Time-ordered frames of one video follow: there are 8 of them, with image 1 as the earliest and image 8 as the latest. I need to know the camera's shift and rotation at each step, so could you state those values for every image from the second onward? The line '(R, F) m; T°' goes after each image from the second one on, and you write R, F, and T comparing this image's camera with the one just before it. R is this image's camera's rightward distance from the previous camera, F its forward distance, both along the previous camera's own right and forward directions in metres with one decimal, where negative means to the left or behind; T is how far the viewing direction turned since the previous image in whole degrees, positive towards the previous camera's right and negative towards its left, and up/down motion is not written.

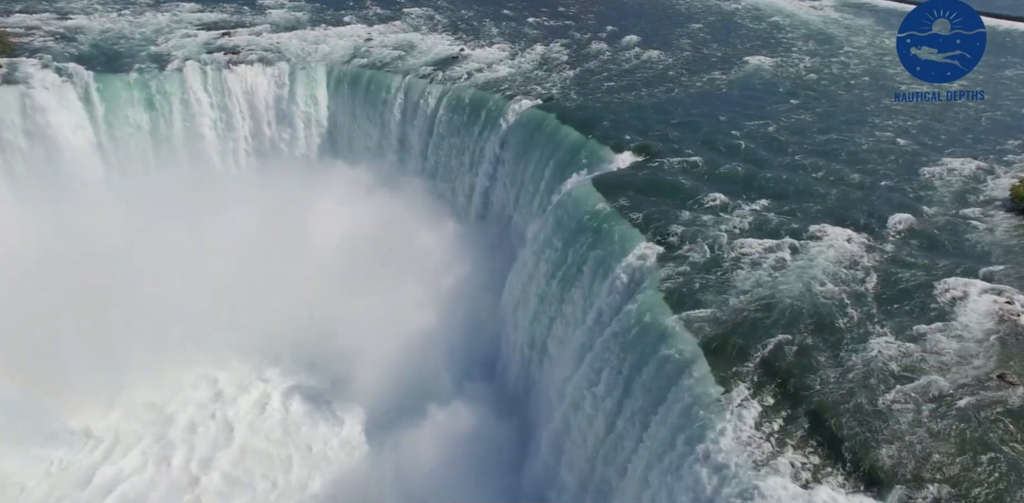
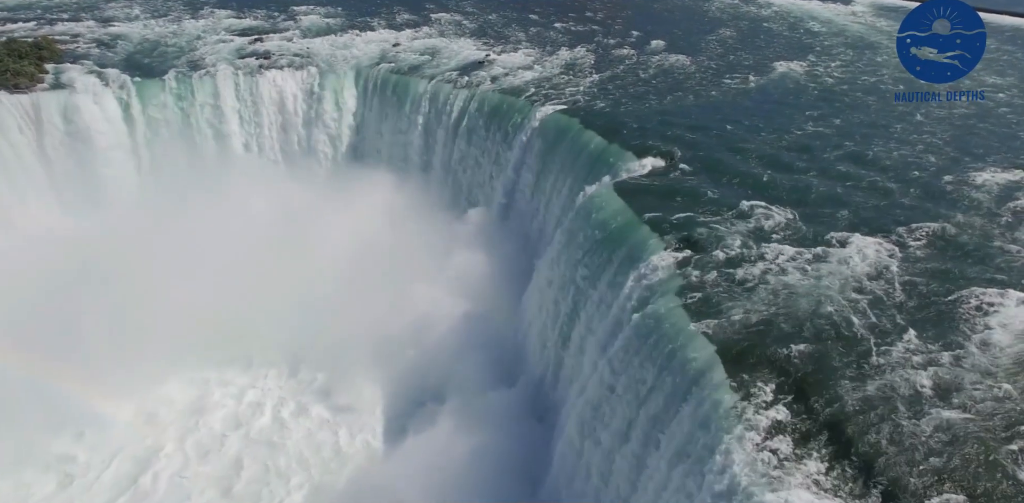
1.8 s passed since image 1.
(+0.8, -0.2) m; -4°
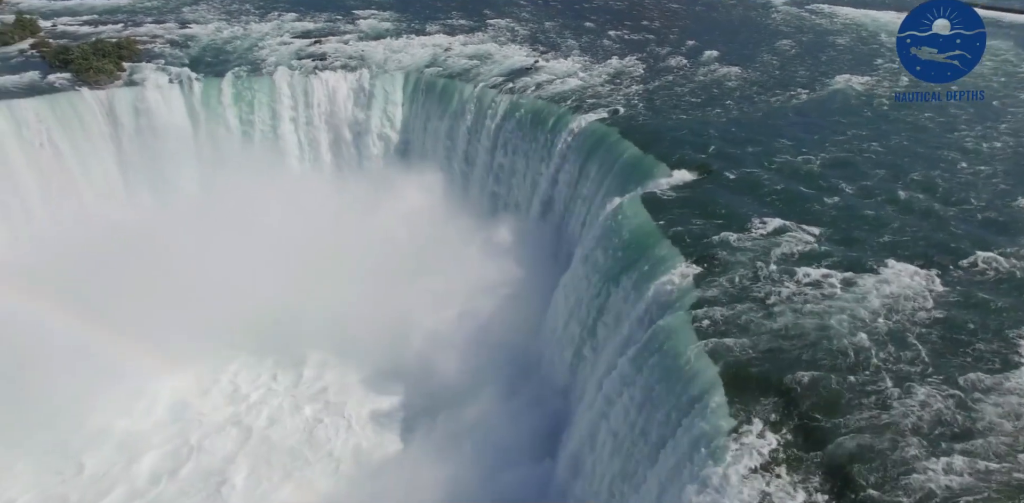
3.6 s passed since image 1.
(+2.5, -0.3) m; -9°
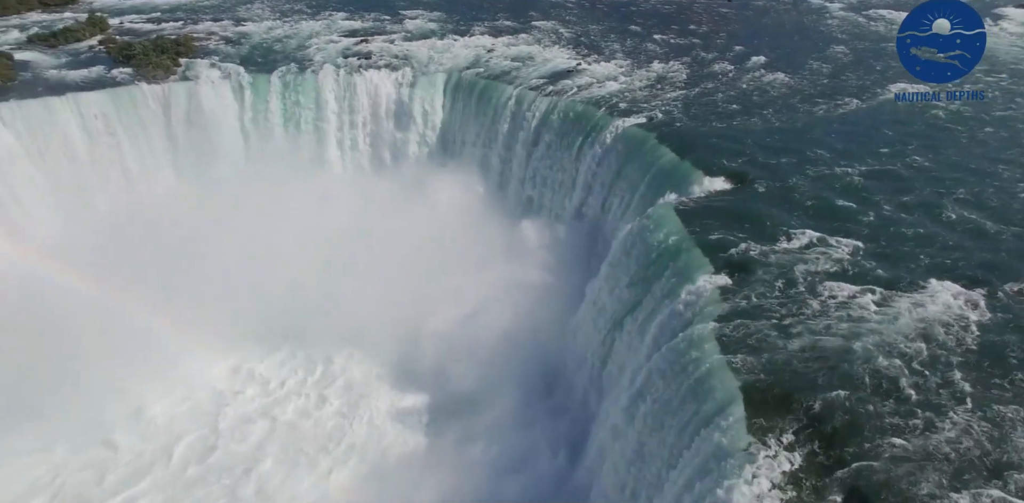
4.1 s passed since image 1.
(+1.2, -0.1) m; -5°
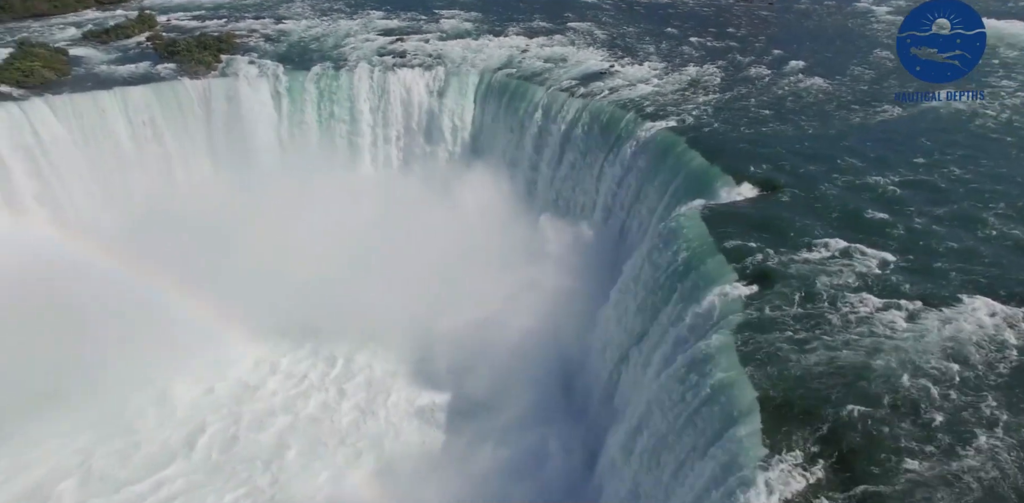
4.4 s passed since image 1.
(+0.8, 0.0) m; -4°
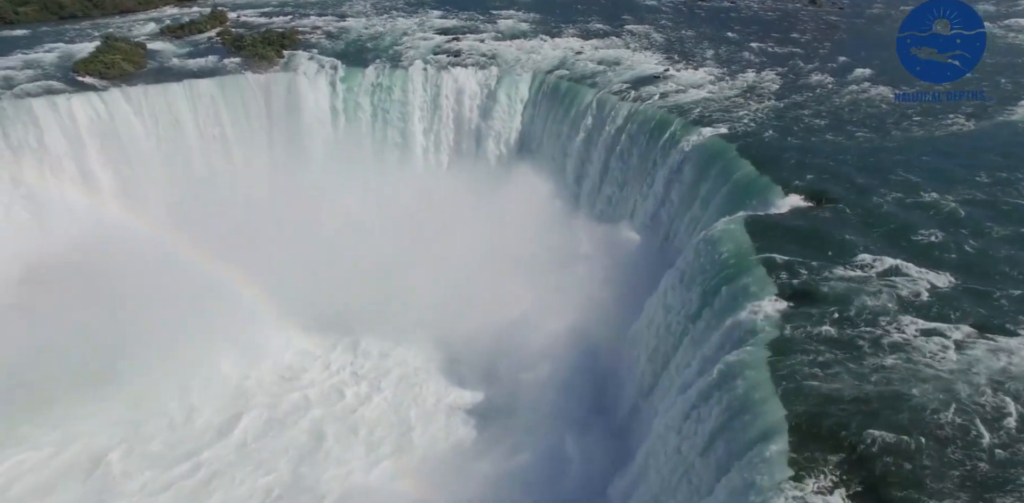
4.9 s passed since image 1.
(+1.2, +0.1) m; -6°
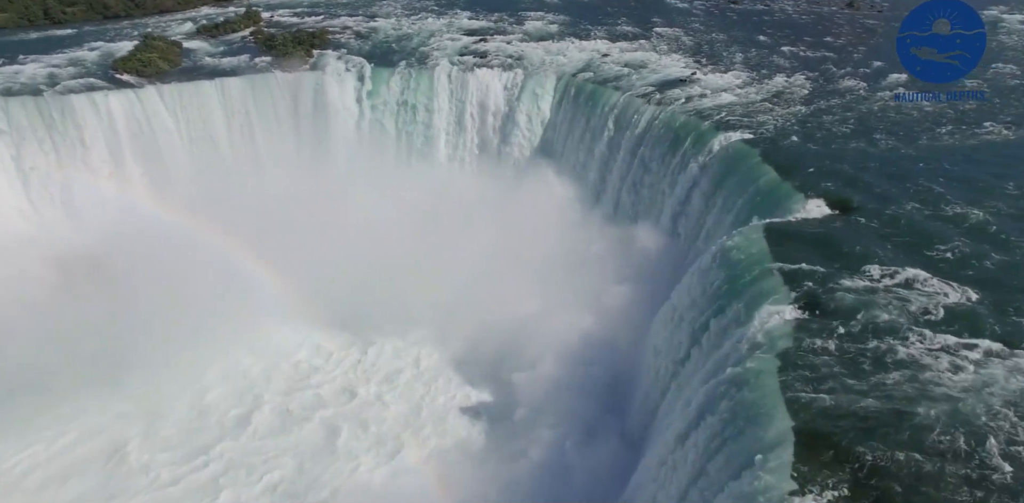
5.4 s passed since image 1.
(+0.9, +0.1) m; -4°
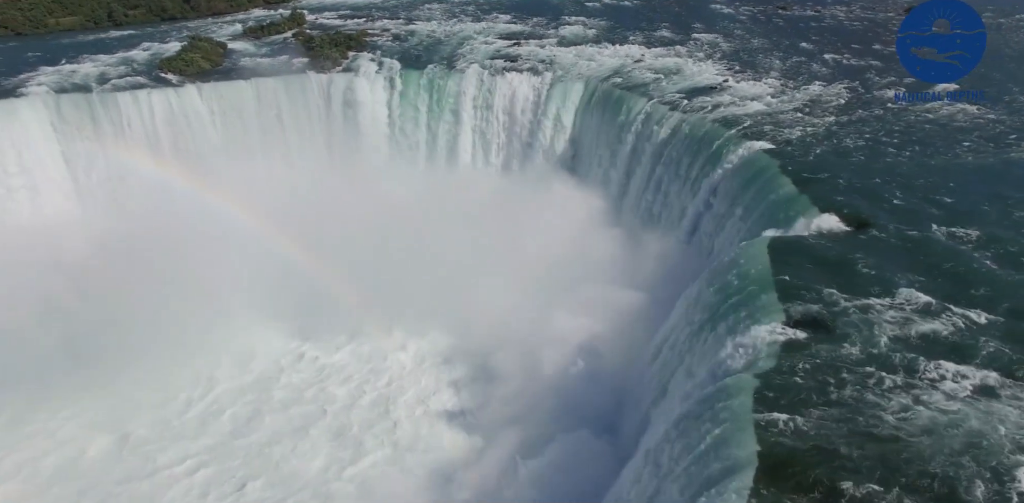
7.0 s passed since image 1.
(+2.4, +0.5) m; -7°
